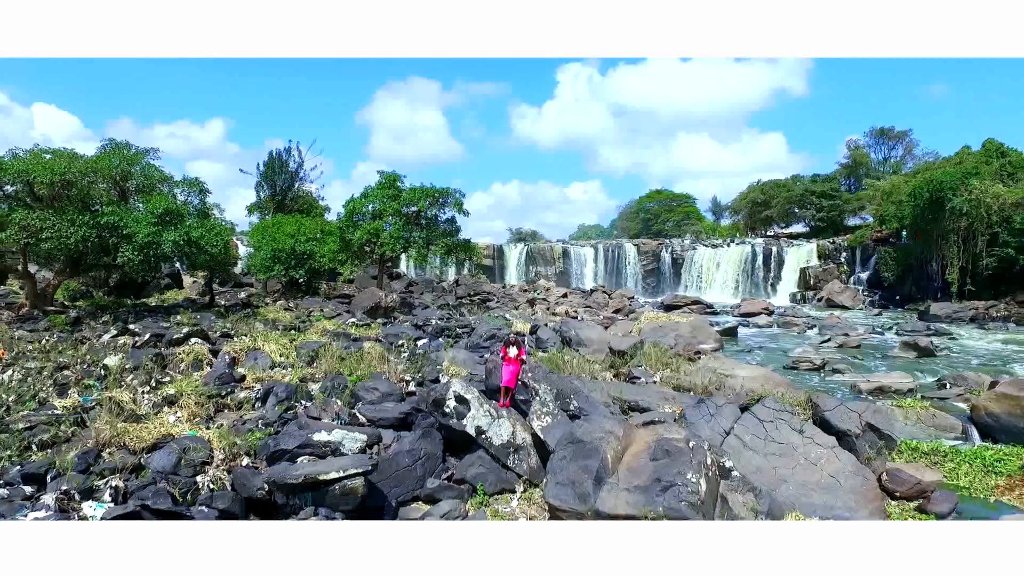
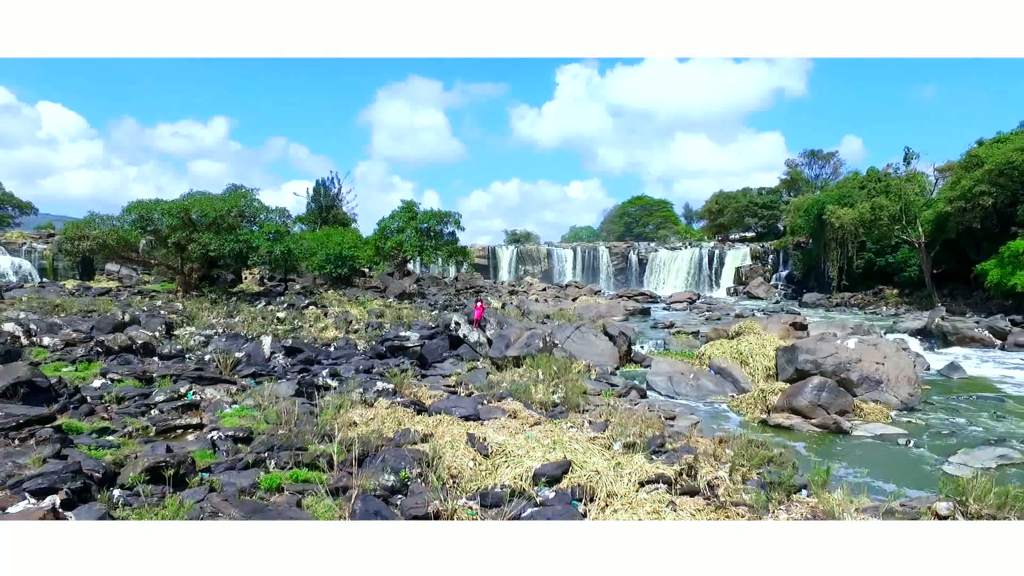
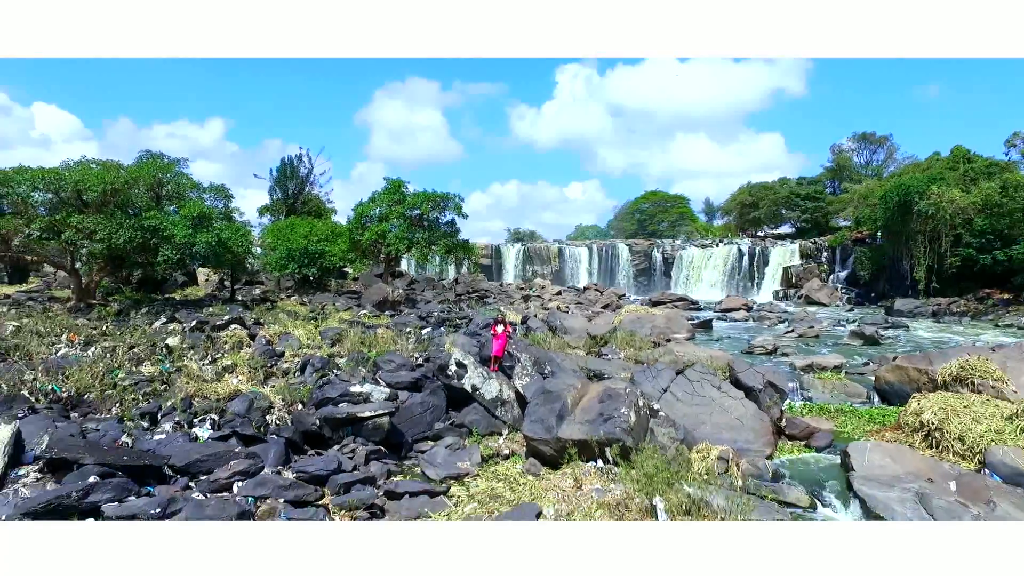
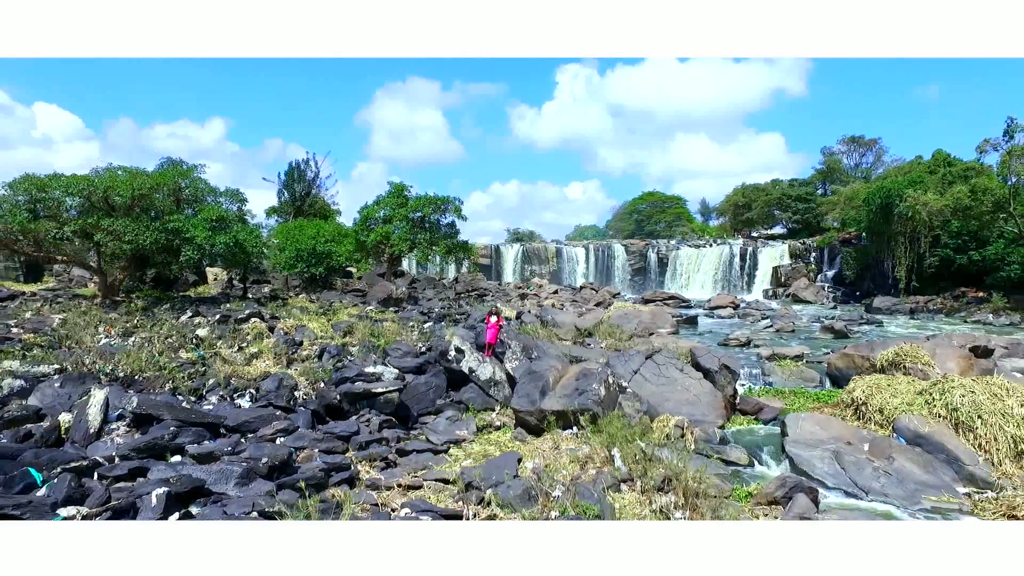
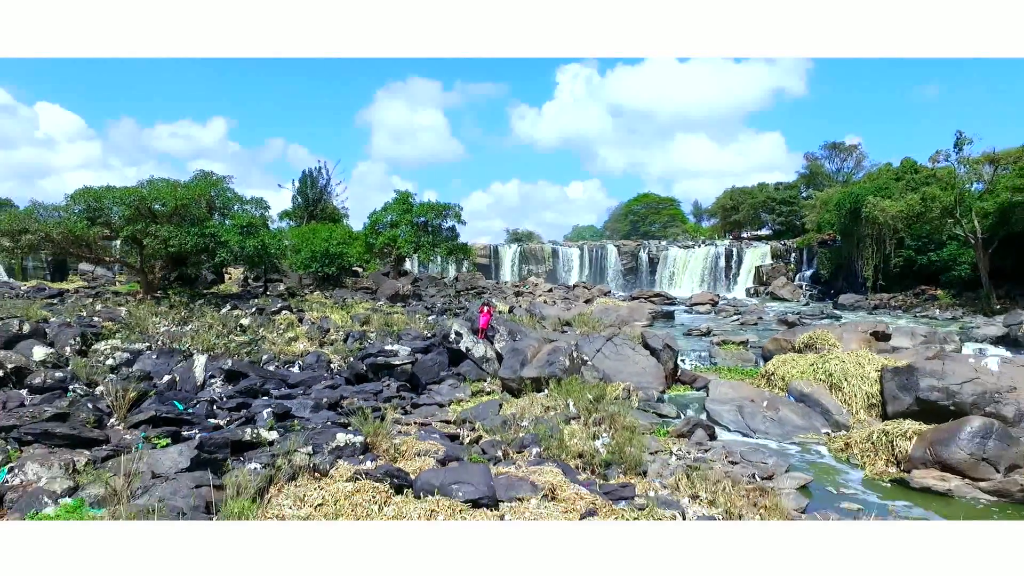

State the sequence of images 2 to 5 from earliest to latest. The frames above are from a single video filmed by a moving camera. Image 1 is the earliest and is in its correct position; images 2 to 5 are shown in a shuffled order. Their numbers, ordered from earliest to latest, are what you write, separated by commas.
3, 4, 5, 2
